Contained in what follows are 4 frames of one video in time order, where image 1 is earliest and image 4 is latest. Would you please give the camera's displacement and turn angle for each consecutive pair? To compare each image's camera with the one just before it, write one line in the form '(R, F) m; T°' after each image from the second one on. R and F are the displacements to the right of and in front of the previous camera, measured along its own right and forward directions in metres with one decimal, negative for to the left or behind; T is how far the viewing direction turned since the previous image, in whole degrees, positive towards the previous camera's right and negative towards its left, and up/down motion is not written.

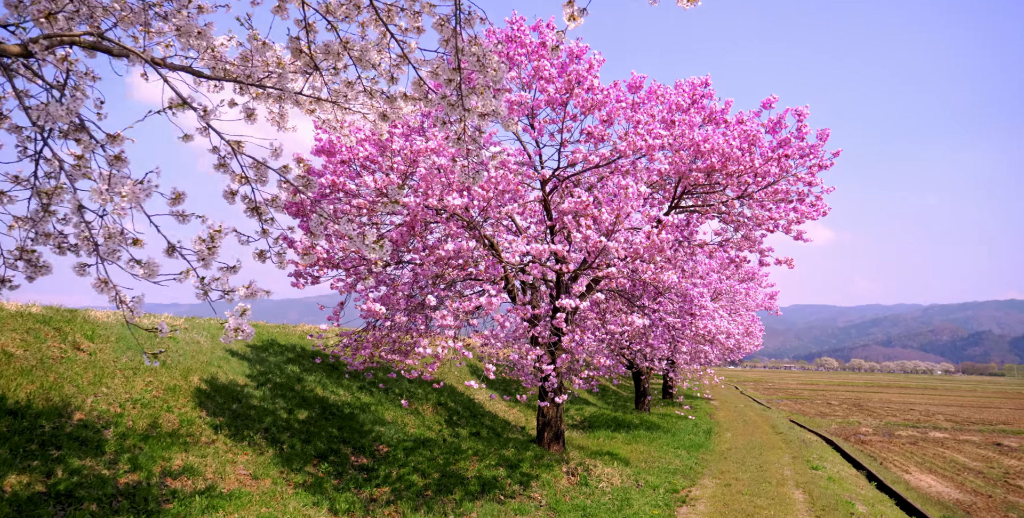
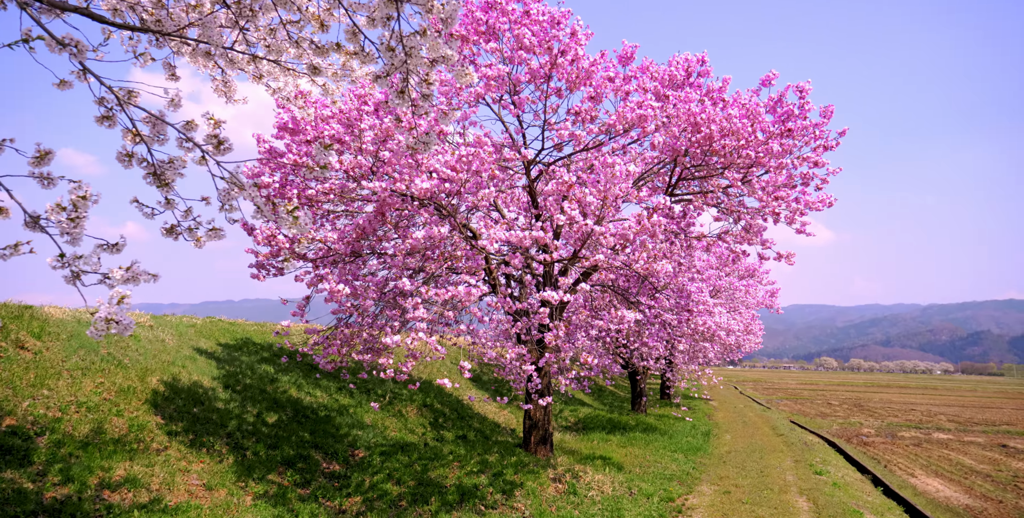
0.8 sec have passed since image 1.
(+0.4, +1.0) m; 0°
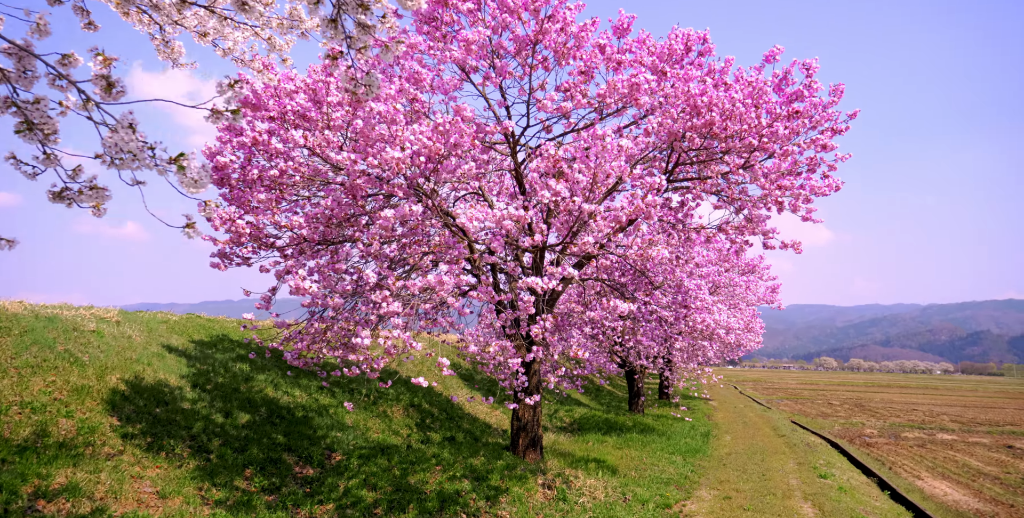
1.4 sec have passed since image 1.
(+0.3, +0.9) m; 0°
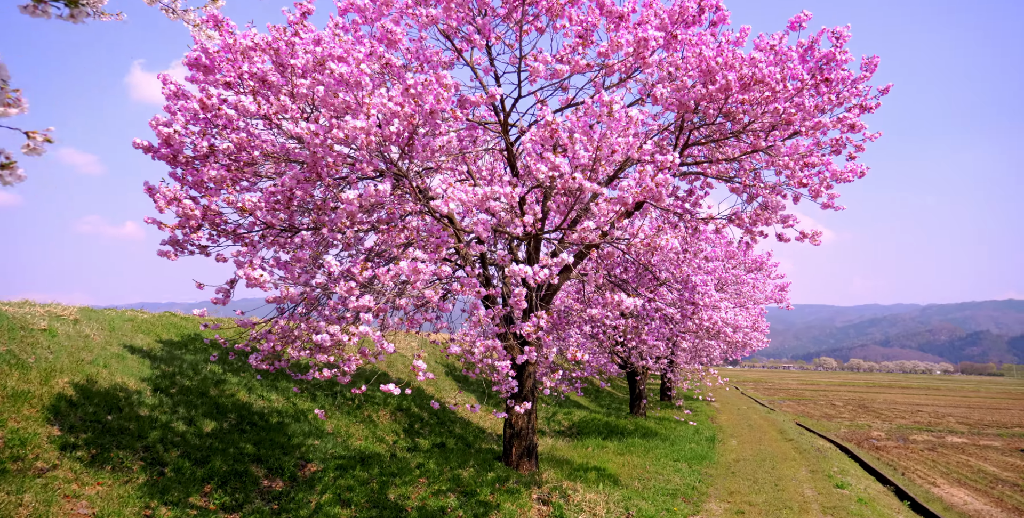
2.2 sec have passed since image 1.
(+0.2, +1.3) m; 0°
